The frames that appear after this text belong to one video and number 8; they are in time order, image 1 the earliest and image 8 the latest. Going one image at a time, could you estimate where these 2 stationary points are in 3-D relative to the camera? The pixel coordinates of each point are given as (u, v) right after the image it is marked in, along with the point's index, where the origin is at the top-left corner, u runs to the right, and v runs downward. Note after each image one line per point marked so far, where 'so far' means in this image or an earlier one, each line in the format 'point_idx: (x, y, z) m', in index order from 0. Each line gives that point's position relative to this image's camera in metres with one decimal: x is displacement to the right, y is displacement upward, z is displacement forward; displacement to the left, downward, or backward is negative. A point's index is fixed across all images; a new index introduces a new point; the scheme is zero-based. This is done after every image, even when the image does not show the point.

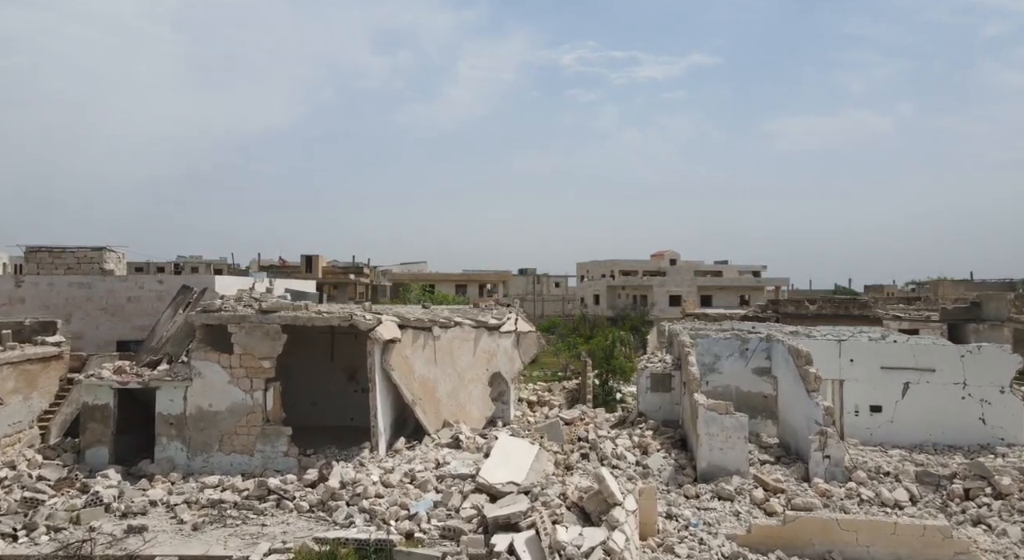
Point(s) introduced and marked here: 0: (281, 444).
0: (-3.8, -2.7, +11.1) m
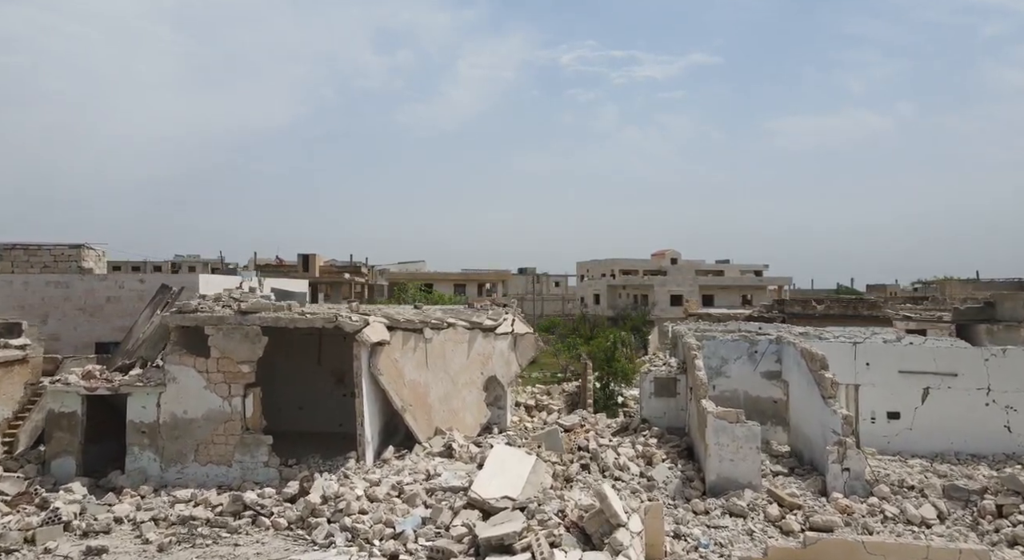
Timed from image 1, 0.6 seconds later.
0: (-3.8, -2.7, +10.4) m
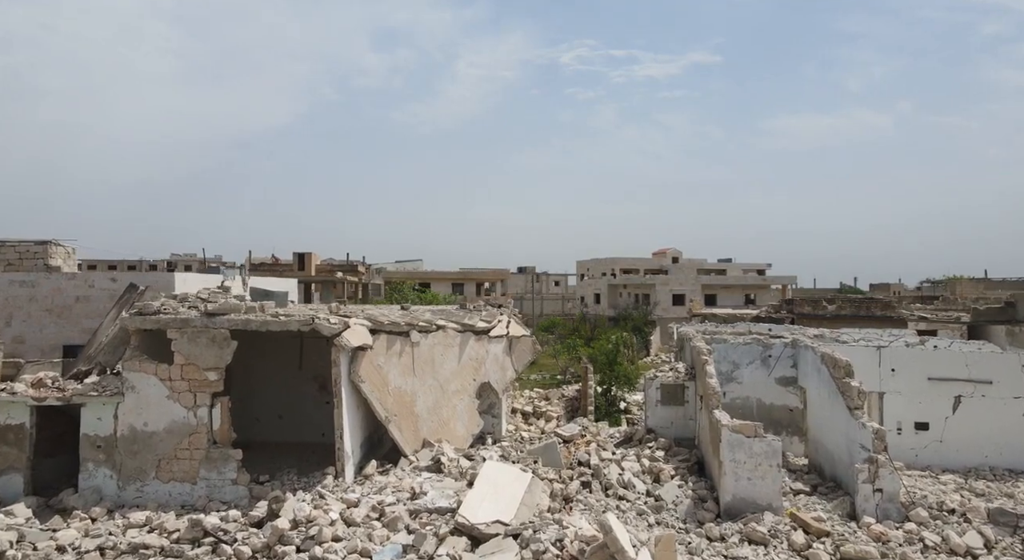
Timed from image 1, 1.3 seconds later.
0: (-3.9, -2.7, +9.5) m
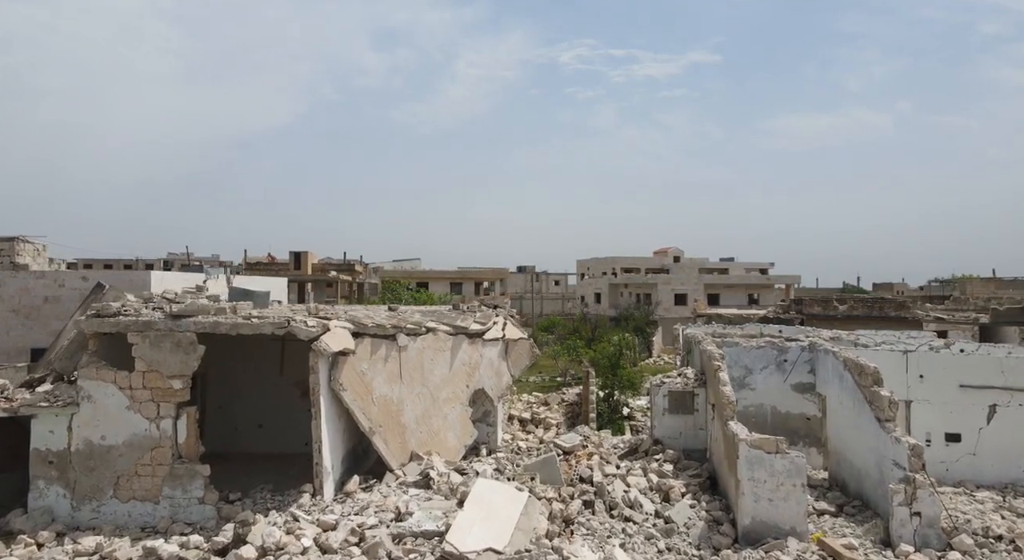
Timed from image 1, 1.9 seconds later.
0: (-4.0, -2.6, +8.6) m
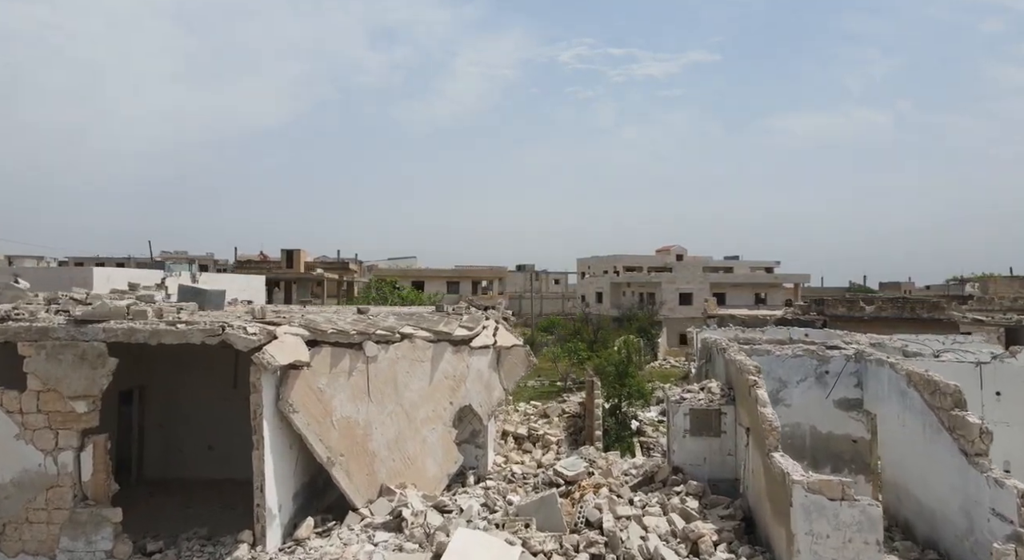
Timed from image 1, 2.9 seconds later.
0: (-4.1, -2.6, +6.8) m
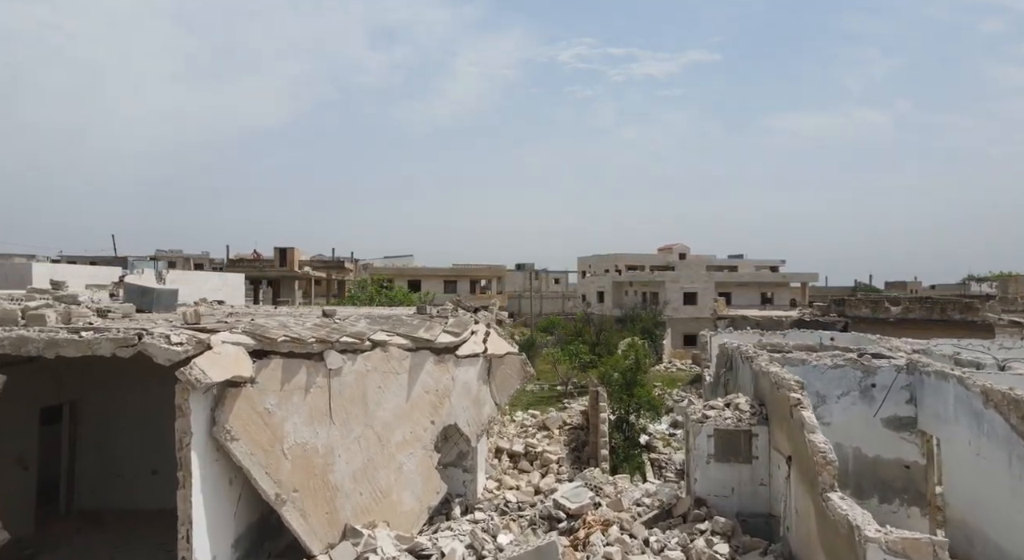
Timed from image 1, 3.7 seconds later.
0: (-4.2, -2.6, +5.4) m
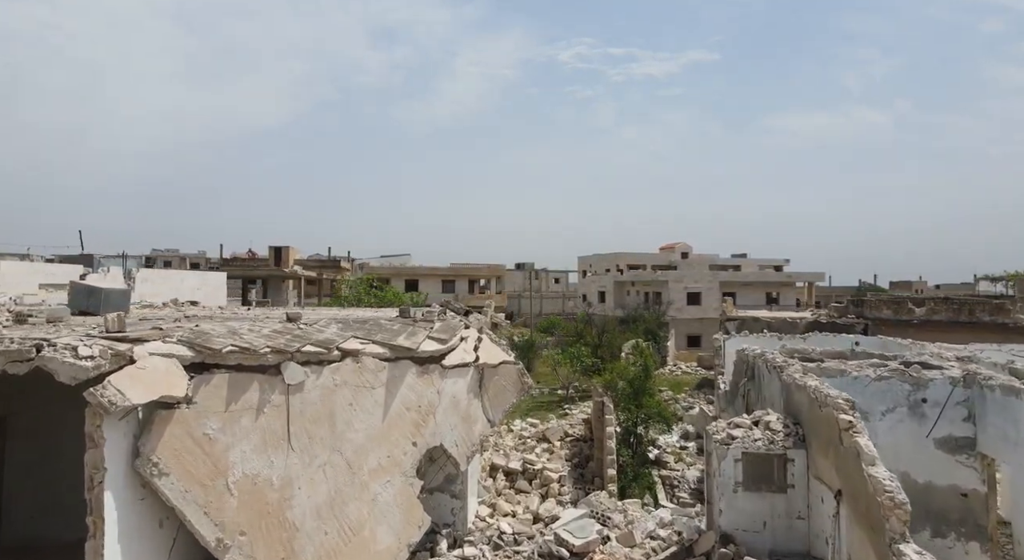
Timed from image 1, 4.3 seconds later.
0: (-4.2, -2.5, +4.2) m
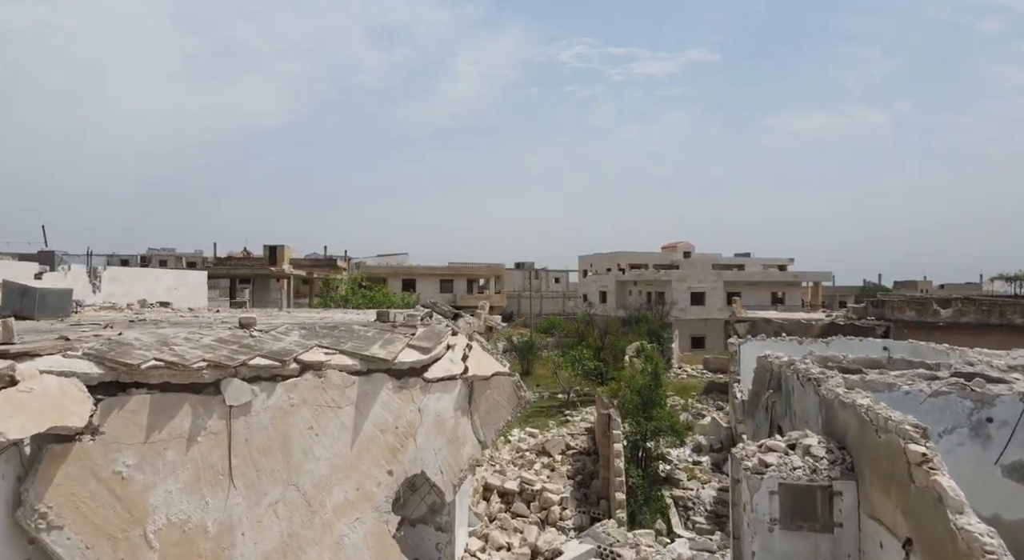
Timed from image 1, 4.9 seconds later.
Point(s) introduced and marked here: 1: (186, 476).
0: (-4.3, -2.5, +3.1) m
1: (-2.2, -1.3, +4.5) m
